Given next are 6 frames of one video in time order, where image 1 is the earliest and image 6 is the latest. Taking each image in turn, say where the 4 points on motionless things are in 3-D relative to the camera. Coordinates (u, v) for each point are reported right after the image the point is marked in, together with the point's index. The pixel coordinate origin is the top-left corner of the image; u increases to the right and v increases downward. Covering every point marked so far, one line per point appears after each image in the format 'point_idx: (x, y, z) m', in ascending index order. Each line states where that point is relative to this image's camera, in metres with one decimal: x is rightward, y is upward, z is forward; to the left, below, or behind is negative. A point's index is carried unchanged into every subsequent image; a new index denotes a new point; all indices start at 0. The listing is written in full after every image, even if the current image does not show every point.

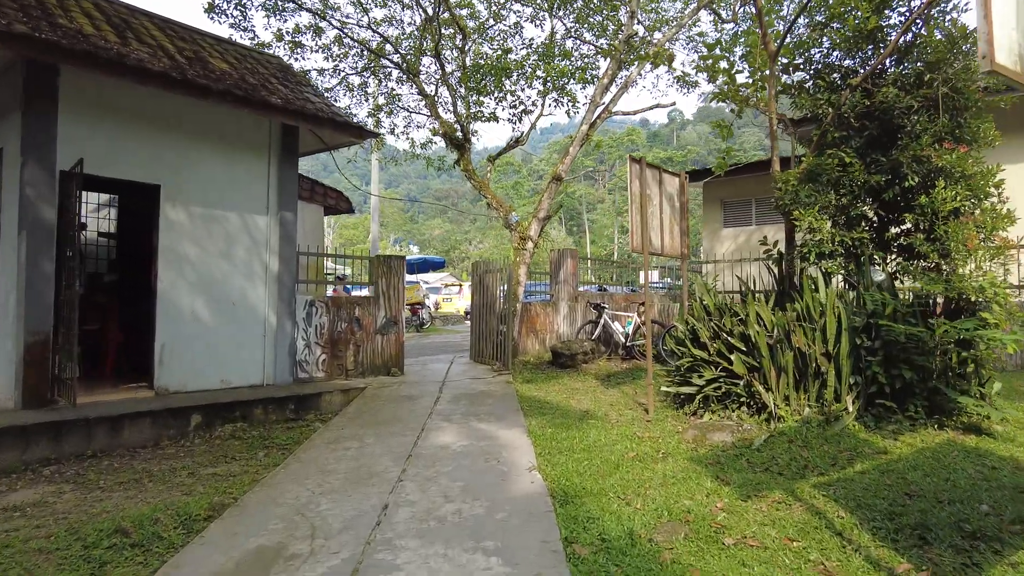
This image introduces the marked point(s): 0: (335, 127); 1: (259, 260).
0: (-2.0, +1.9, +7.6) m
1: (-2.8, +0.3, +7.4) m
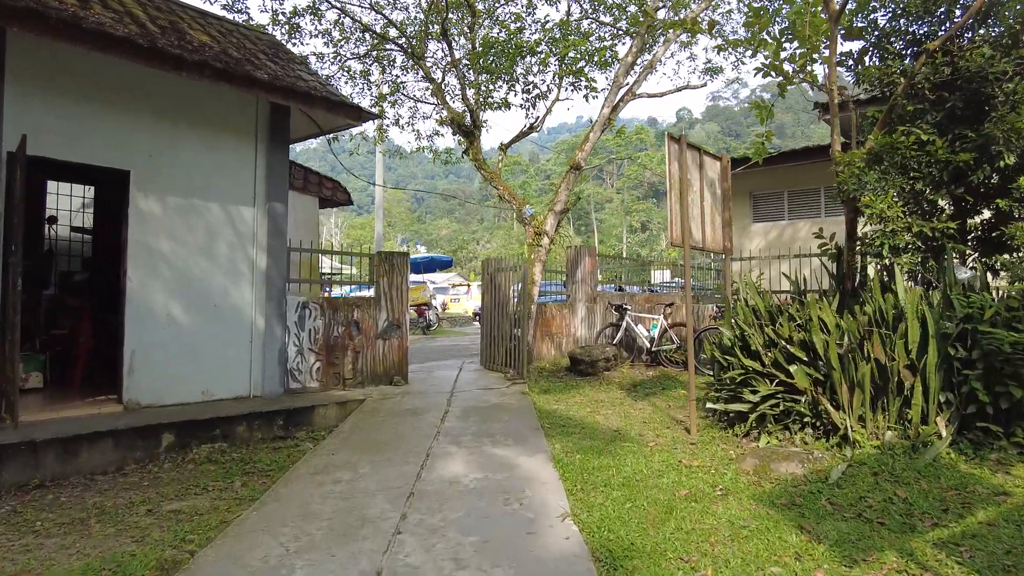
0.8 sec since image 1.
0: (-1.9, +1.9, +6.8) m
1: (-2.7, +0.3, +6.6) m
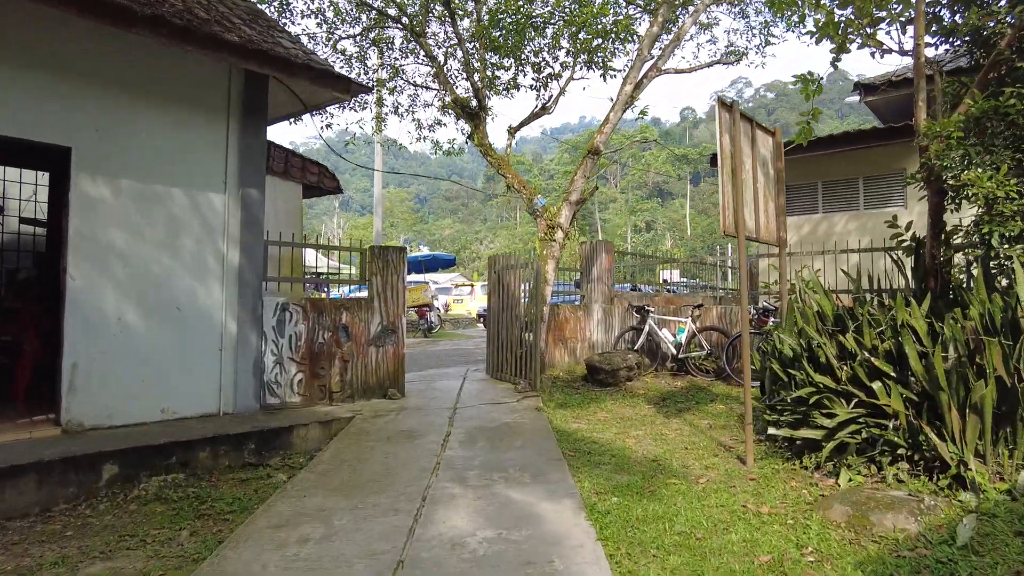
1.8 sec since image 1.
0: (-1.8, +1.9, +5.9) m
1: (-2.6, +0.3, +5.7) m
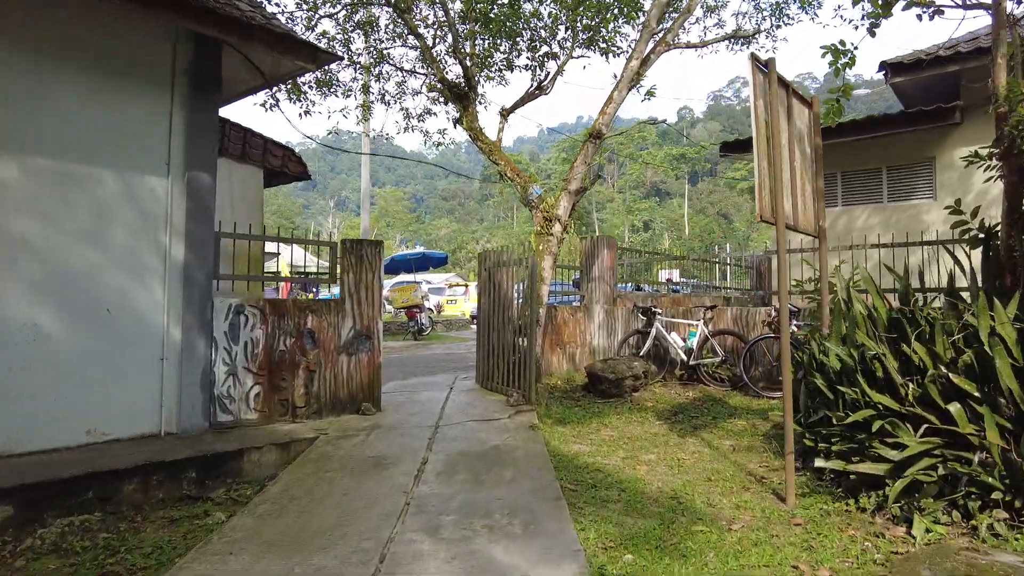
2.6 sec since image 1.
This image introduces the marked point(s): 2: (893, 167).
0: (-1.8, +1.9, +5.1) m
1: (-2.6, +0.3, +4.9) m
2: (+5.1, +1.6, +8.9) m
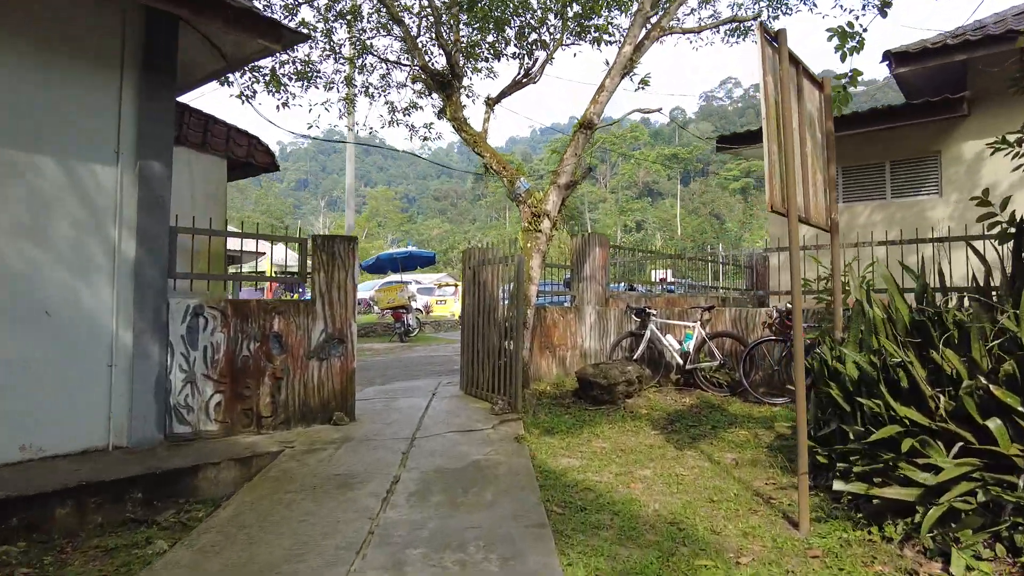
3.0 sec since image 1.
0: (-2.0, +1.9, +4.6) m
1: (-2.8, +0.3, +4.4) m
2: (+4.9, +1.6, +8.5) m
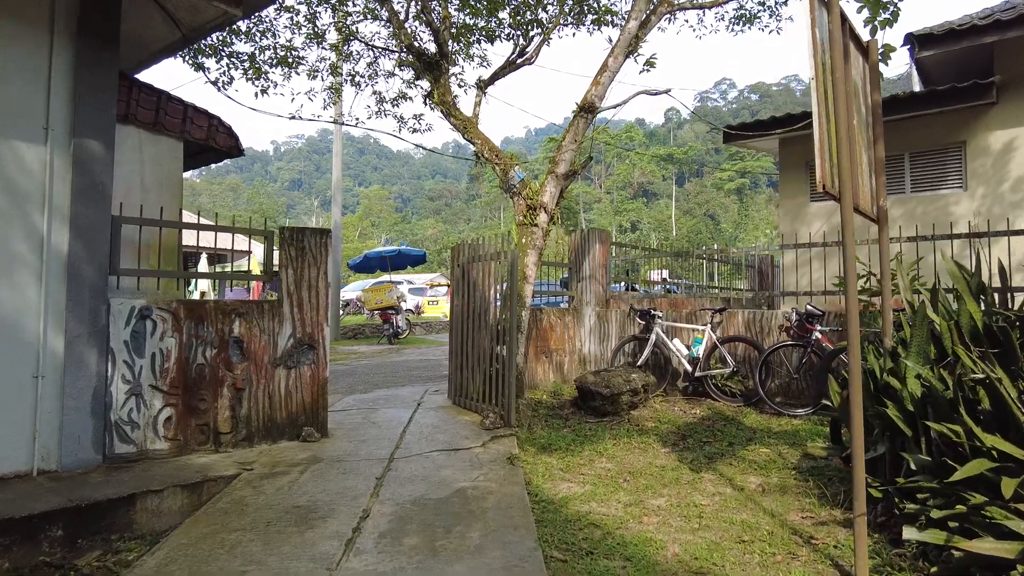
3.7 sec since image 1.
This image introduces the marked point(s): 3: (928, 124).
0: (-2.0, +1.9, +4.0) m
1: (-2.8, +0.3, +3.8) m
2: (+4.9, +1.6, +8.0) m
3: (+4.9, +1.9, +7.8) m
